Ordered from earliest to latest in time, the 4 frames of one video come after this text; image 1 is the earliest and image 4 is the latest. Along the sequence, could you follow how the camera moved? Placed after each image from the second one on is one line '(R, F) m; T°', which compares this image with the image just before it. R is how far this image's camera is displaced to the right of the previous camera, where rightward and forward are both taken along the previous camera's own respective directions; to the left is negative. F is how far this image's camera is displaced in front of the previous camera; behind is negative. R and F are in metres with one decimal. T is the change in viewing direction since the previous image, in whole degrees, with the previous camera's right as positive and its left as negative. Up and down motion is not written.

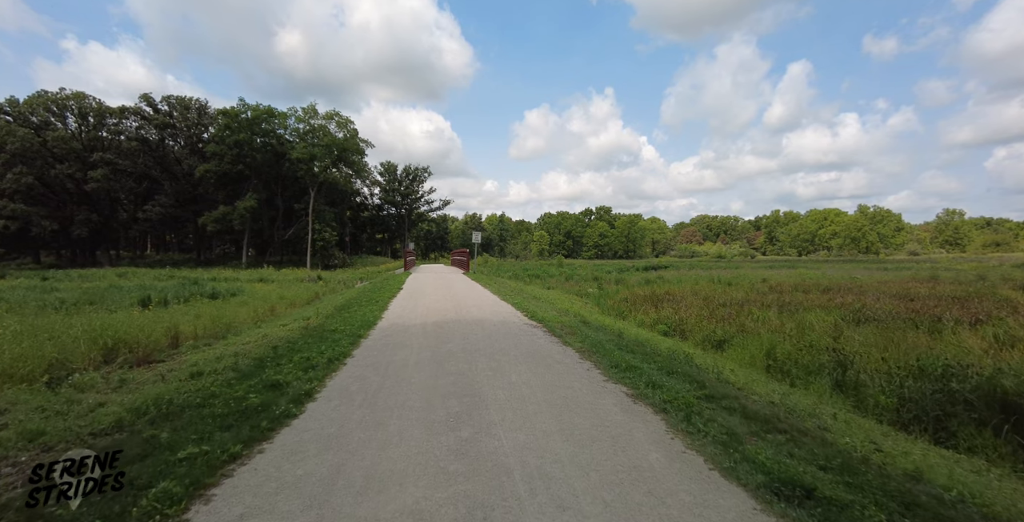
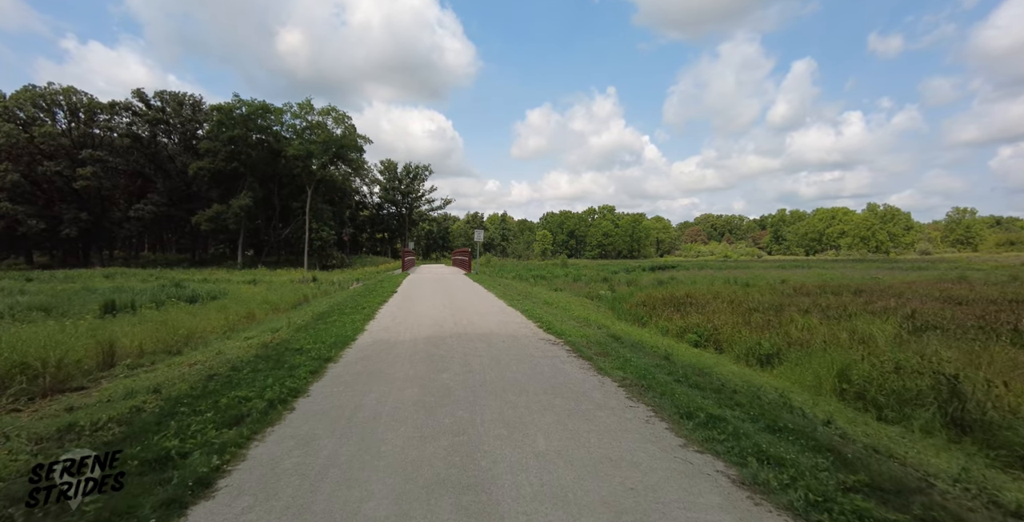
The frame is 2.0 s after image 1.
(-0.2, +1.8) m; 0°
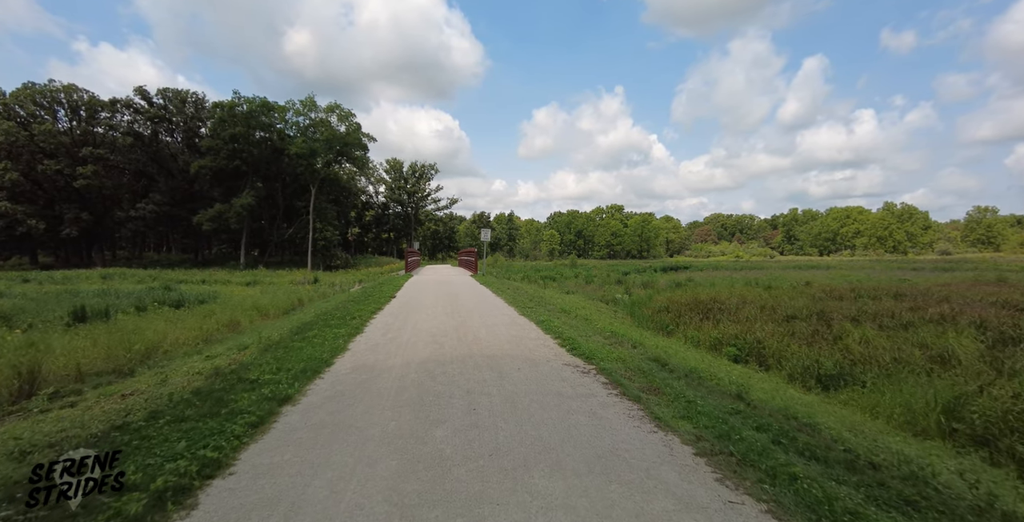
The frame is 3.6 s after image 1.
(-0.2, +1.6) m; -1°
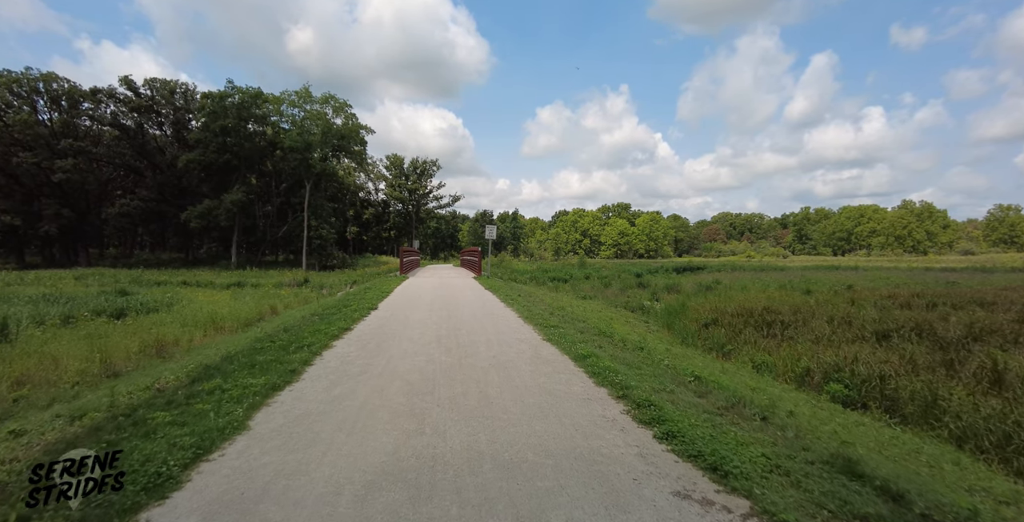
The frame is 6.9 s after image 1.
(-0.3, +3.2) m; -1°
